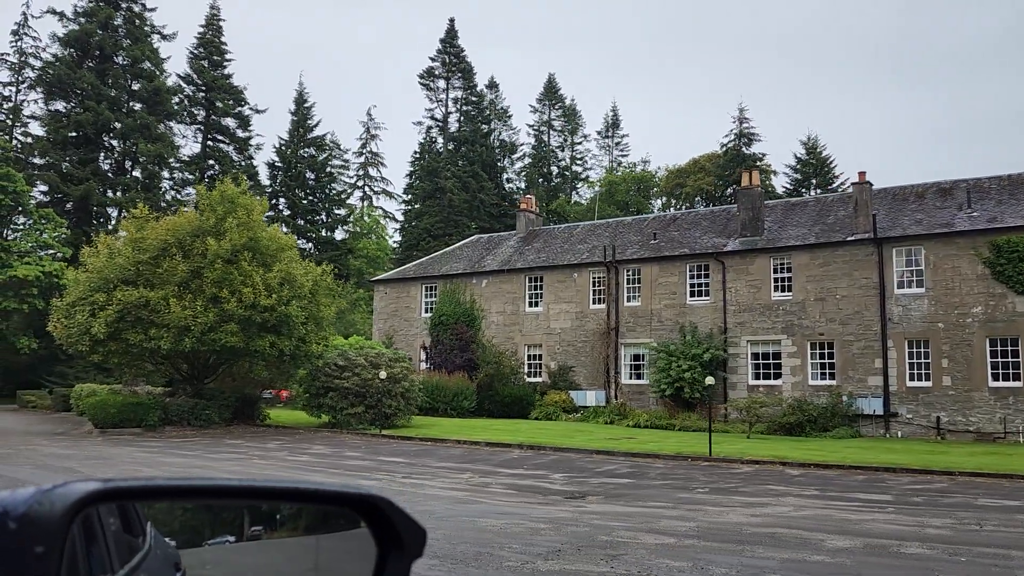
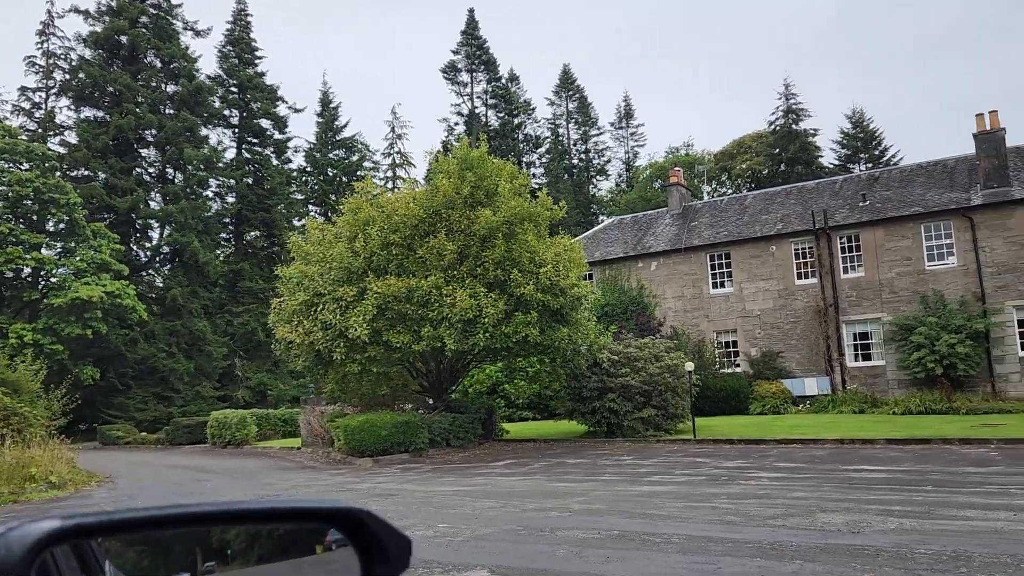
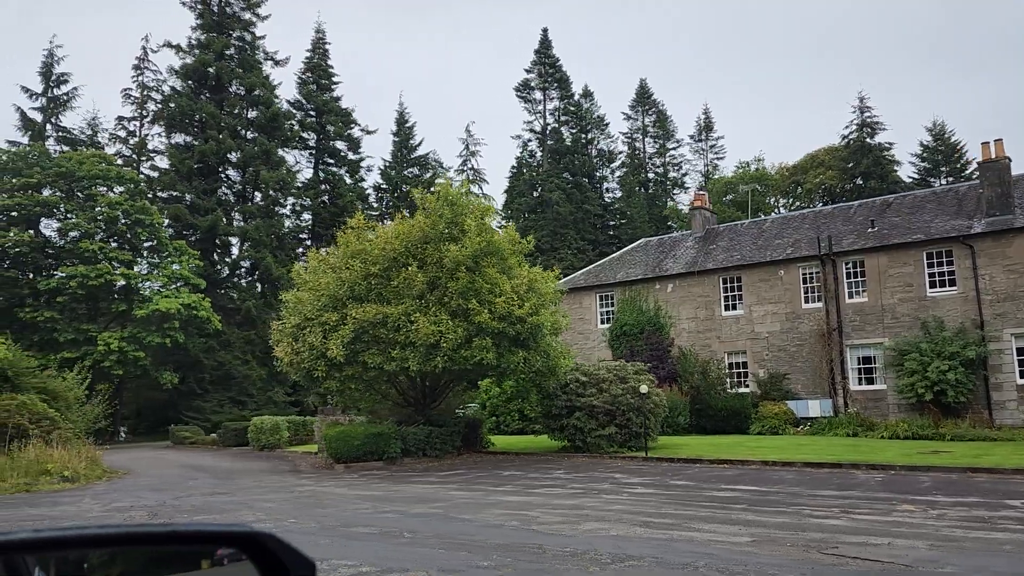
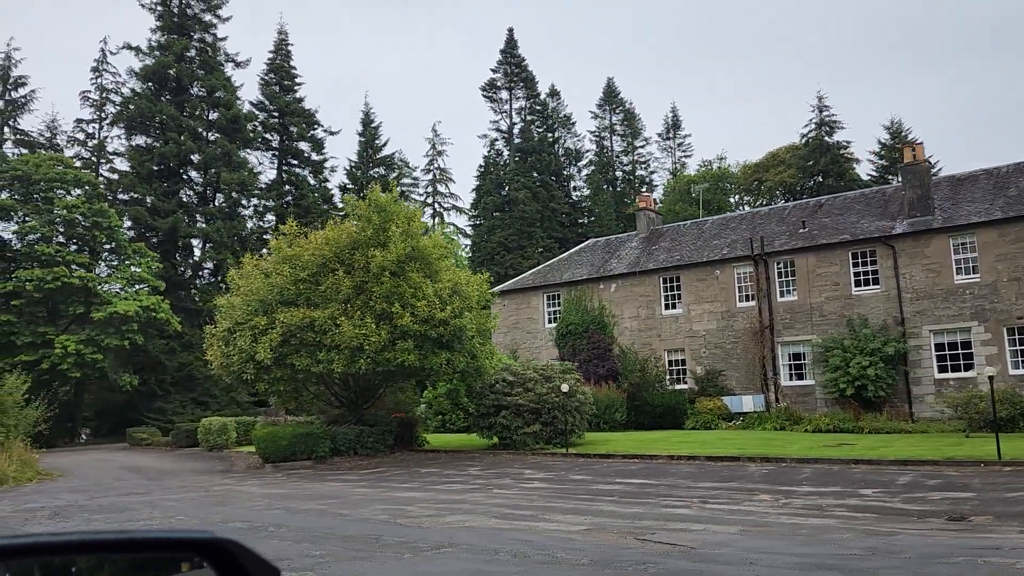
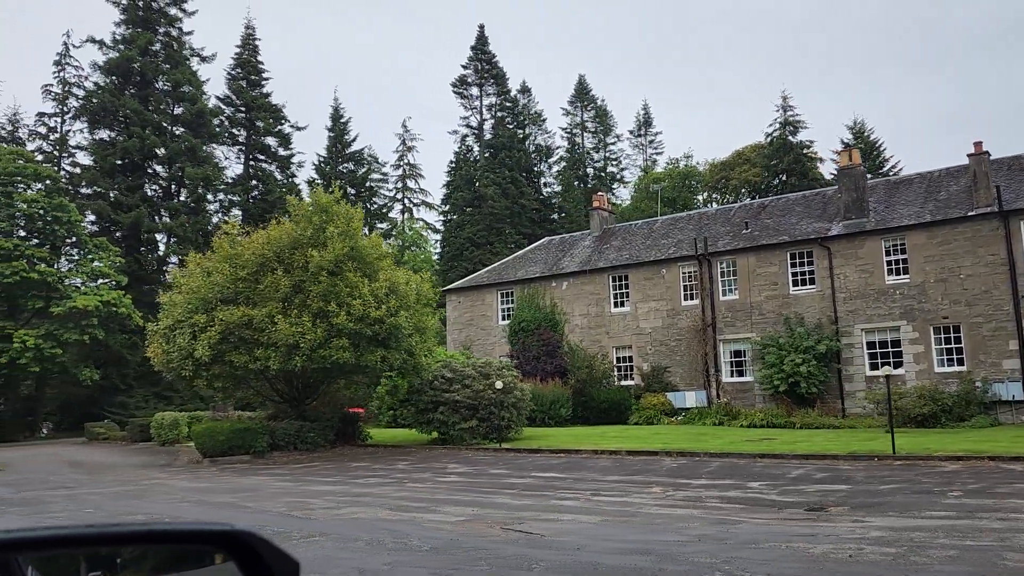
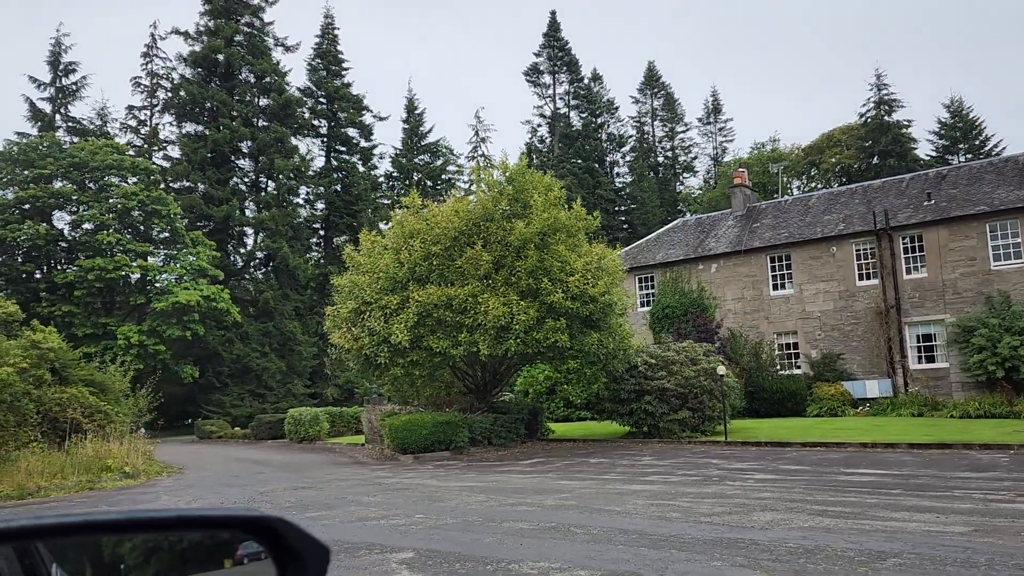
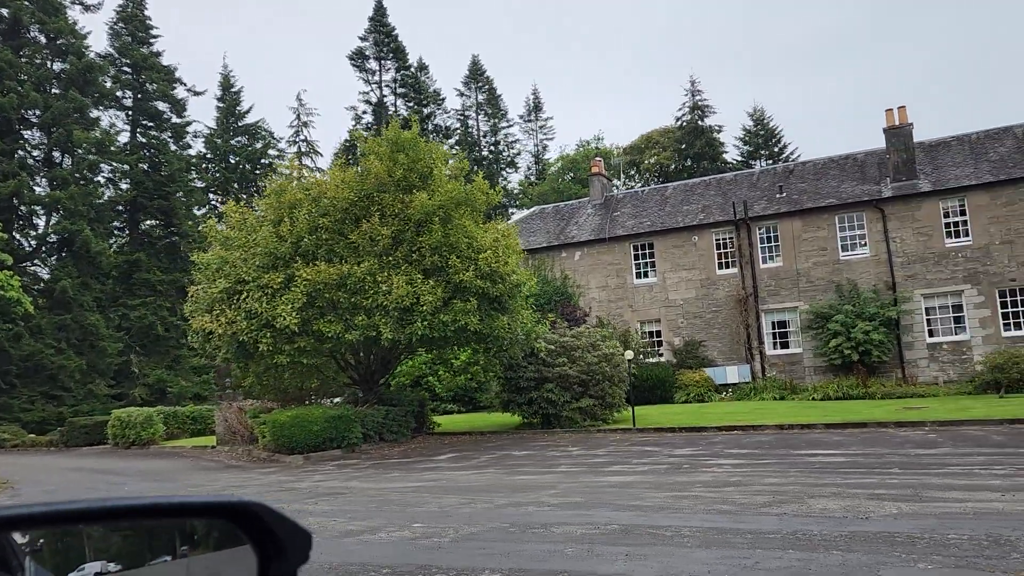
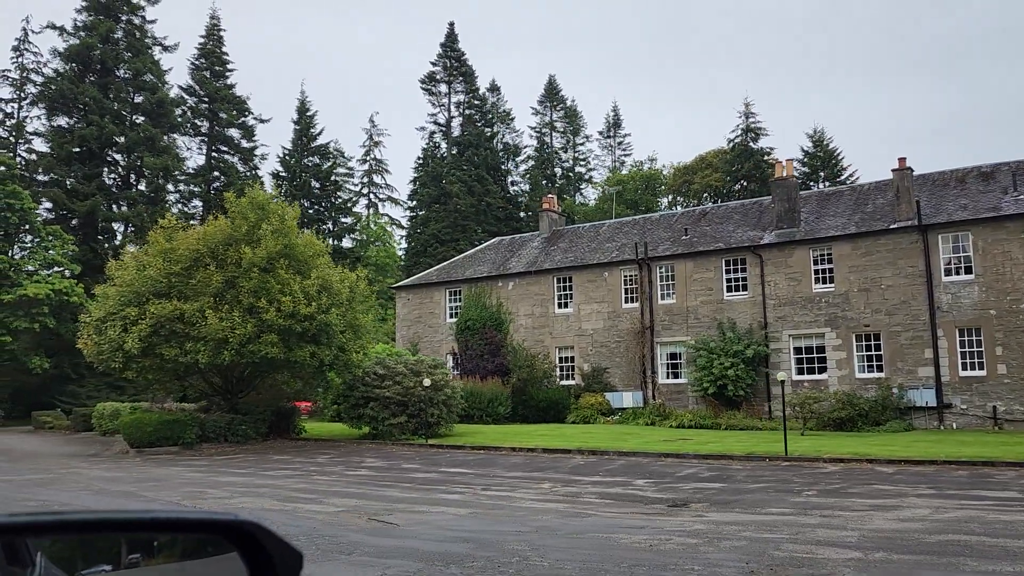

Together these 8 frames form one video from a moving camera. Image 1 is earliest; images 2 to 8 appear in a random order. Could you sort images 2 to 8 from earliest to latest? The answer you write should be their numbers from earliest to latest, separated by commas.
8, 5, 4, 3, 6, 2, 7
